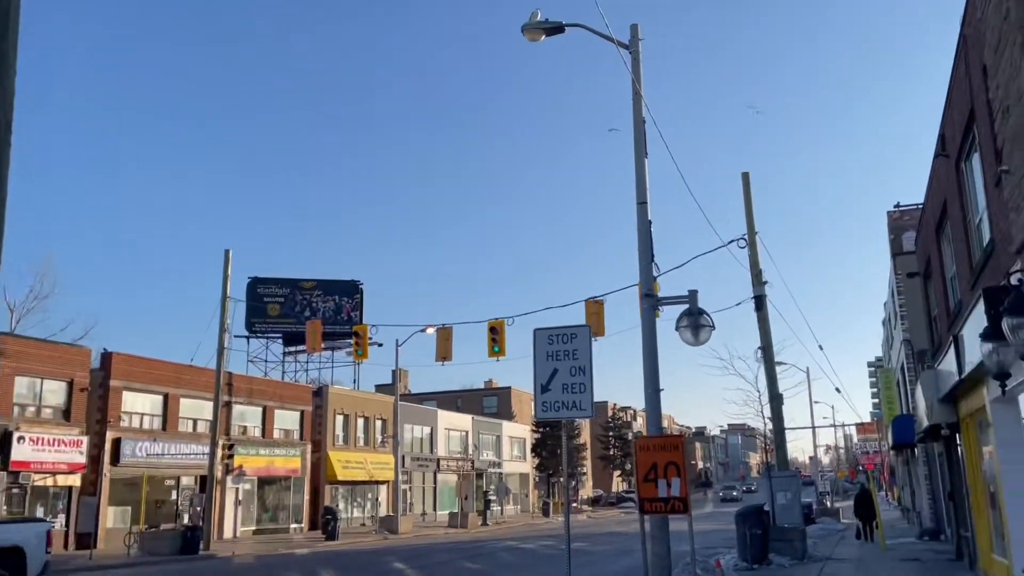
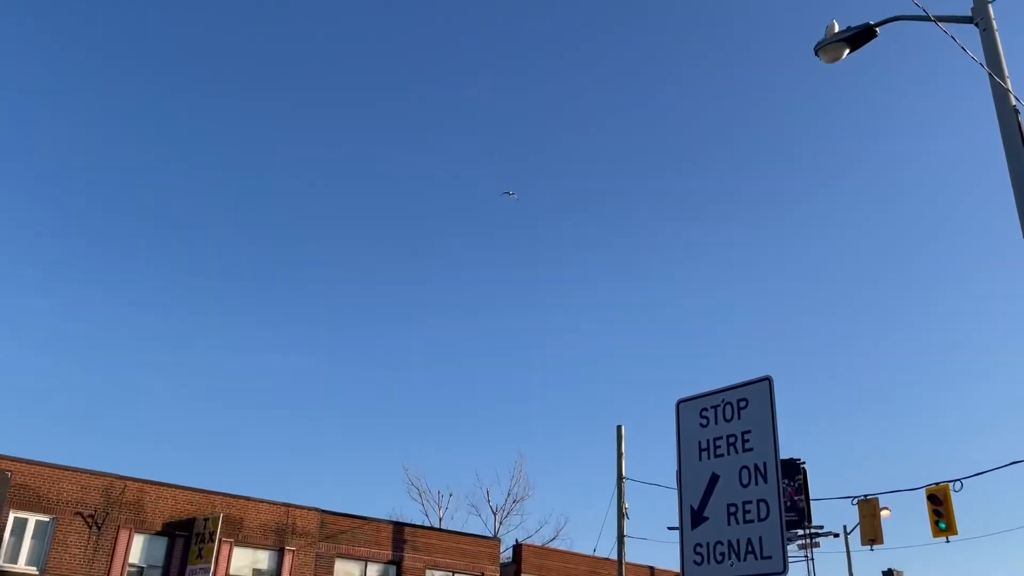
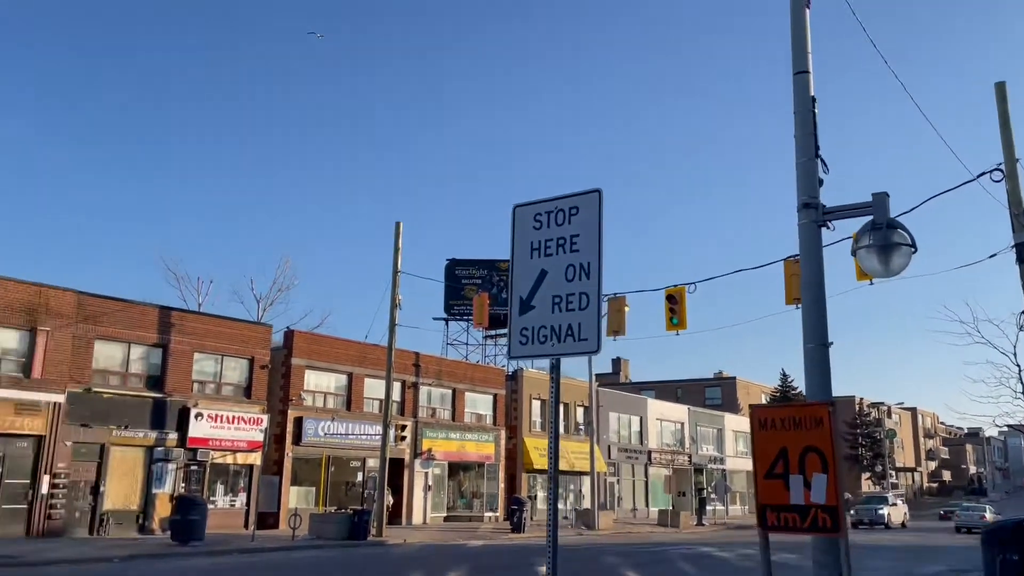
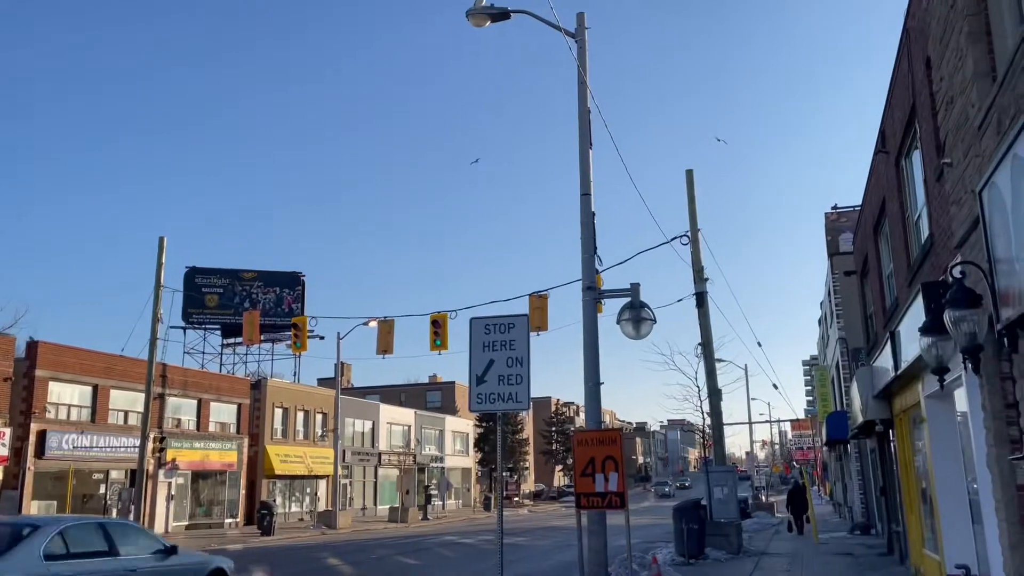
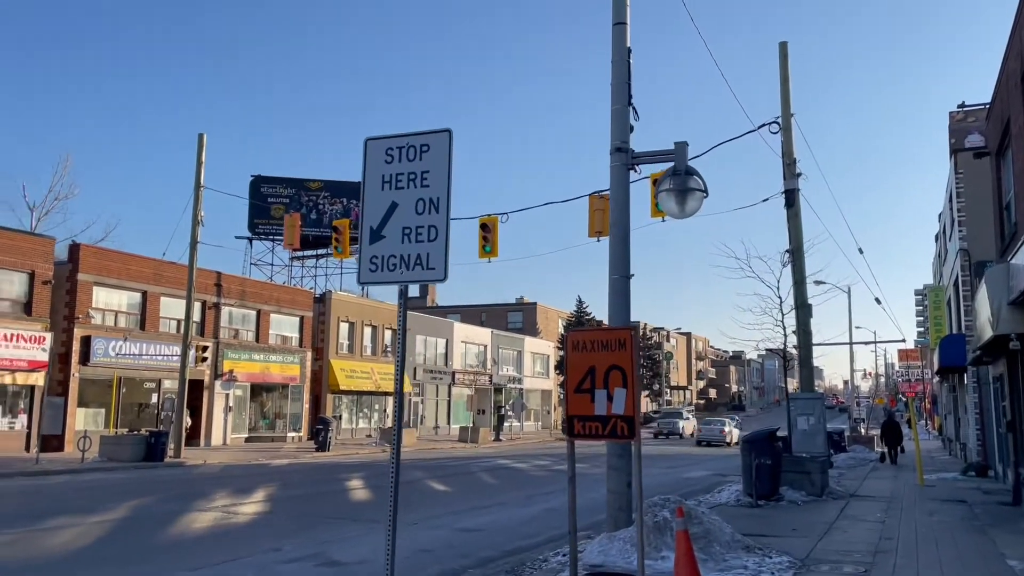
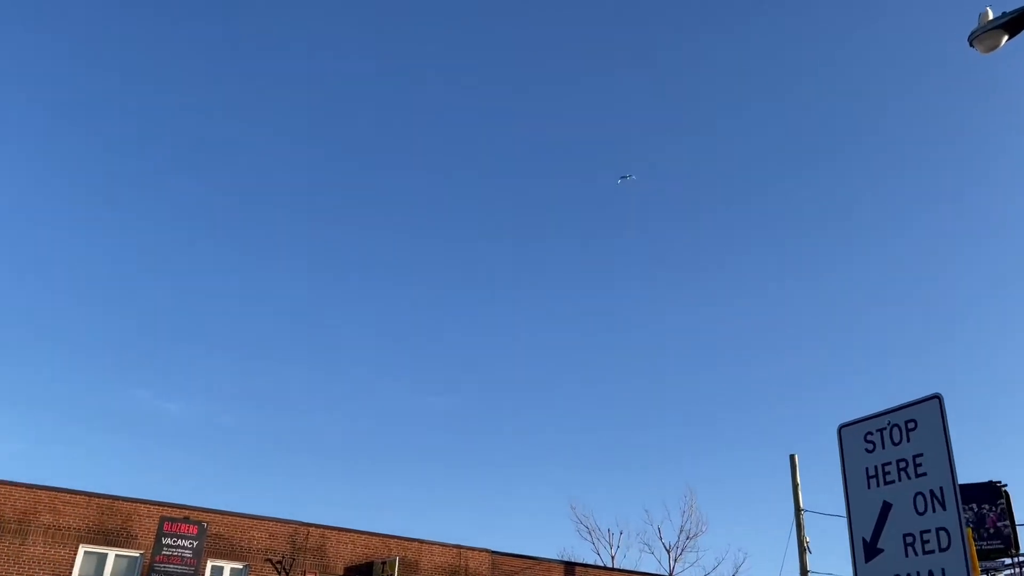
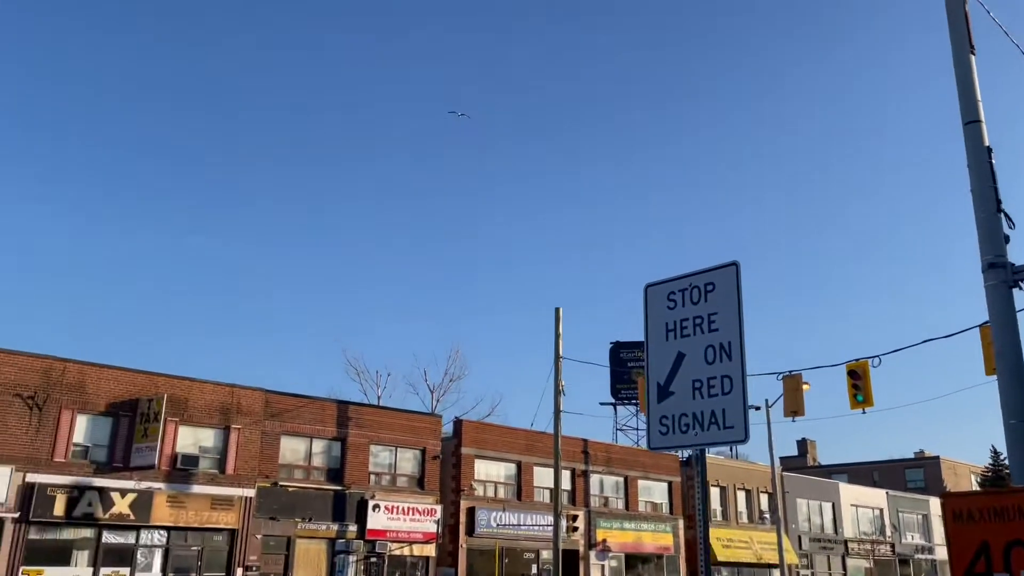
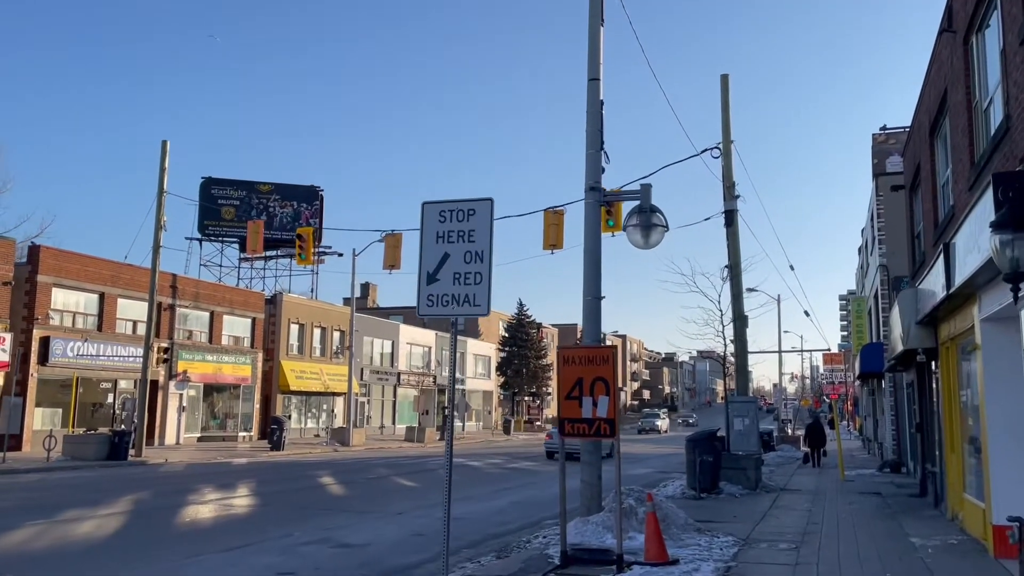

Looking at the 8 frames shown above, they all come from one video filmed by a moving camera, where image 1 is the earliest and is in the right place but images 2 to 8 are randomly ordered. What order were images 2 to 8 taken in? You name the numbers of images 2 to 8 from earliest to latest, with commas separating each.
4, 8, 5, 3, 7, 2, 6
